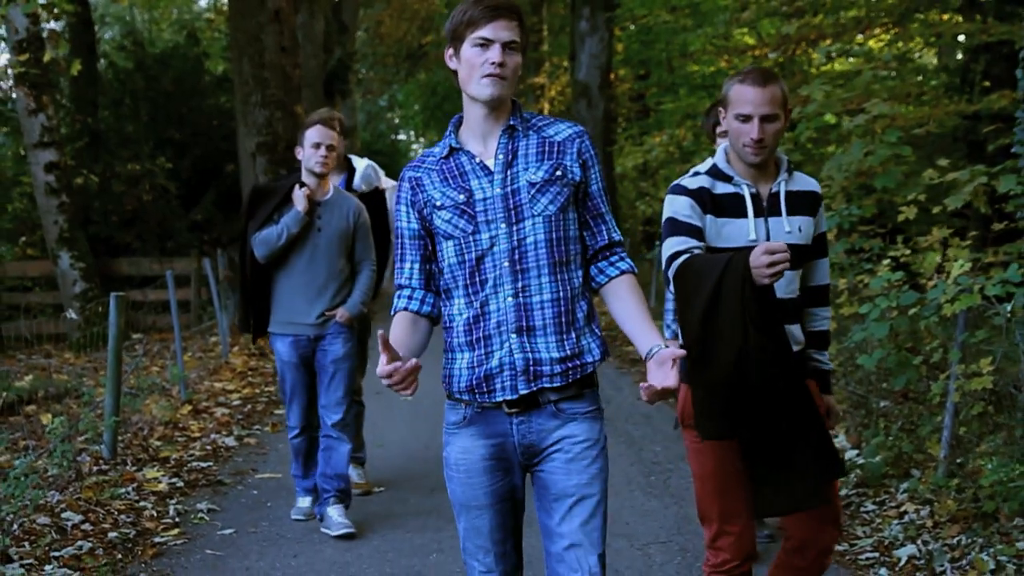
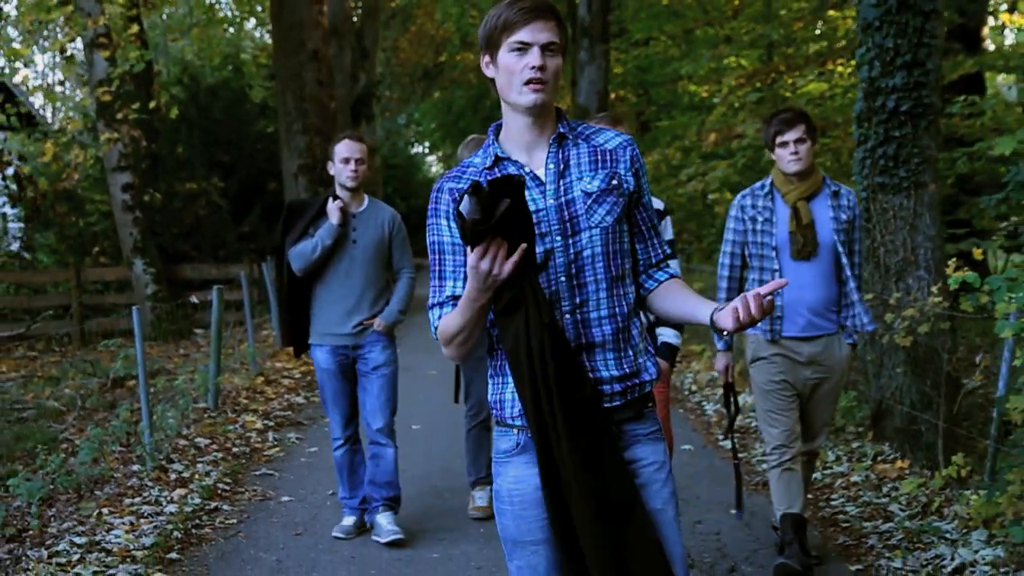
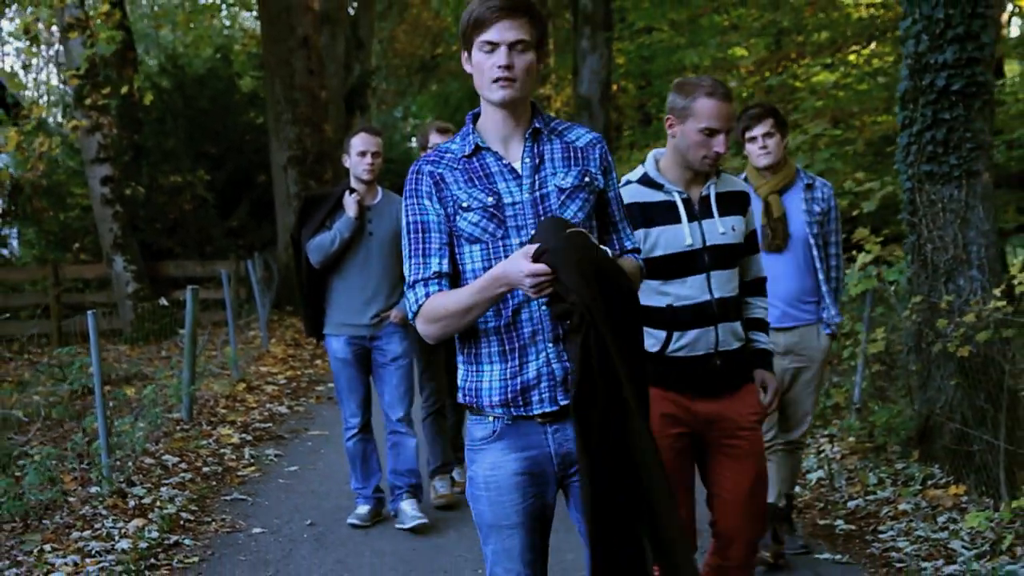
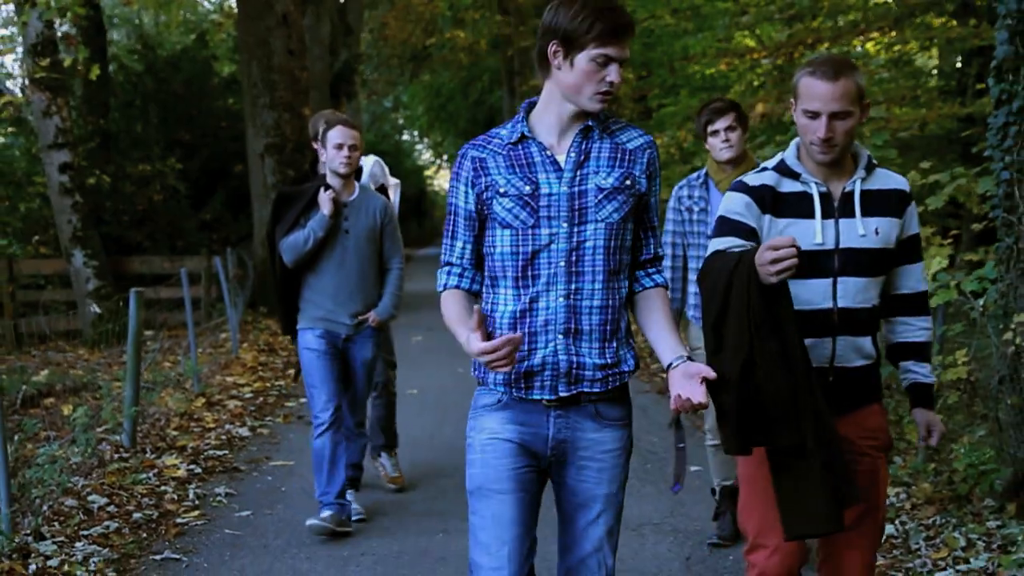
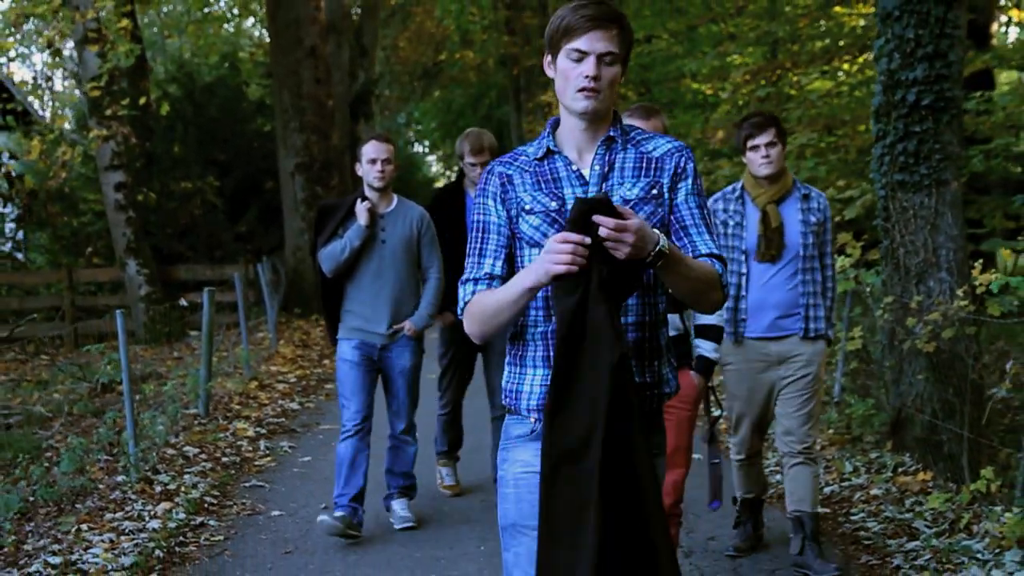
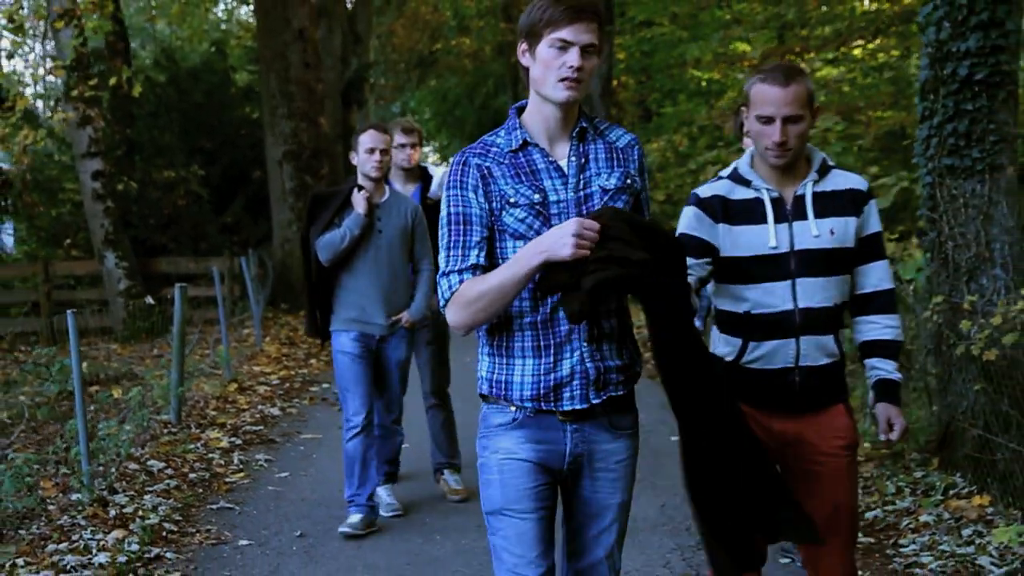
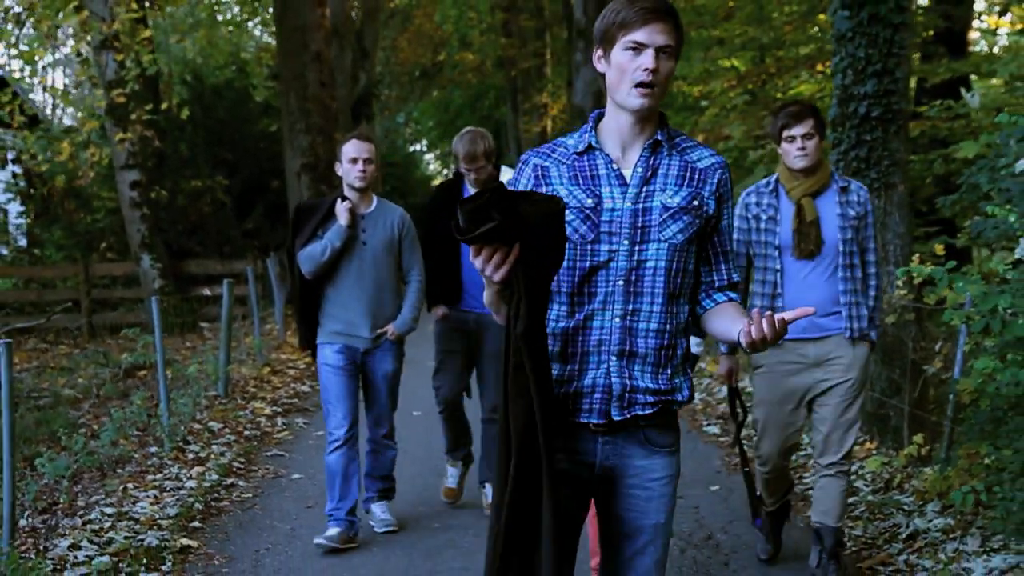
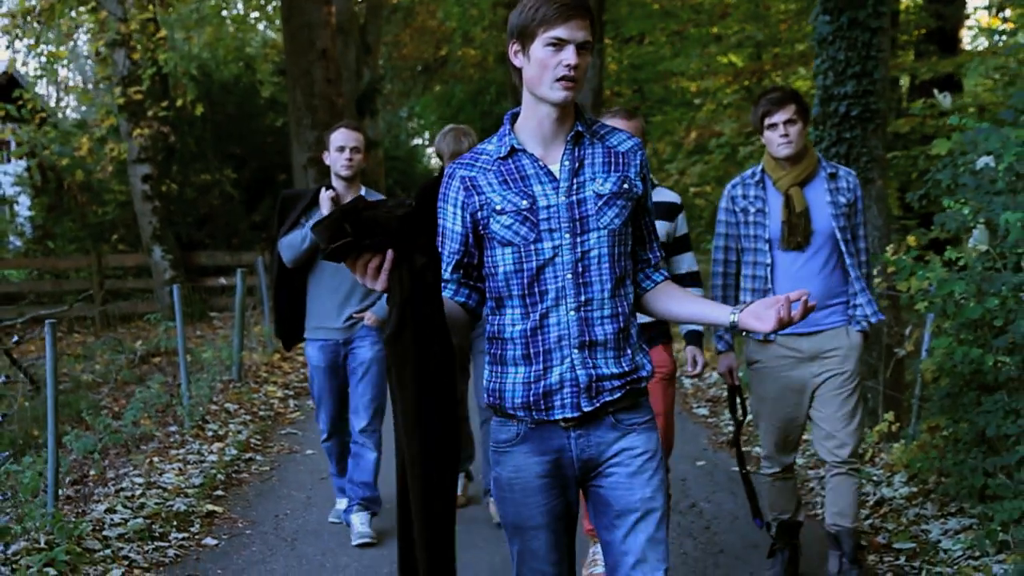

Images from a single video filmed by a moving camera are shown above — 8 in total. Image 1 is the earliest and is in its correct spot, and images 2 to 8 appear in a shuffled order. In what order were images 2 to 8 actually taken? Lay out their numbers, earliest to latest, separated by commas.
4, 6, 3, 5, 2, 7, 8
